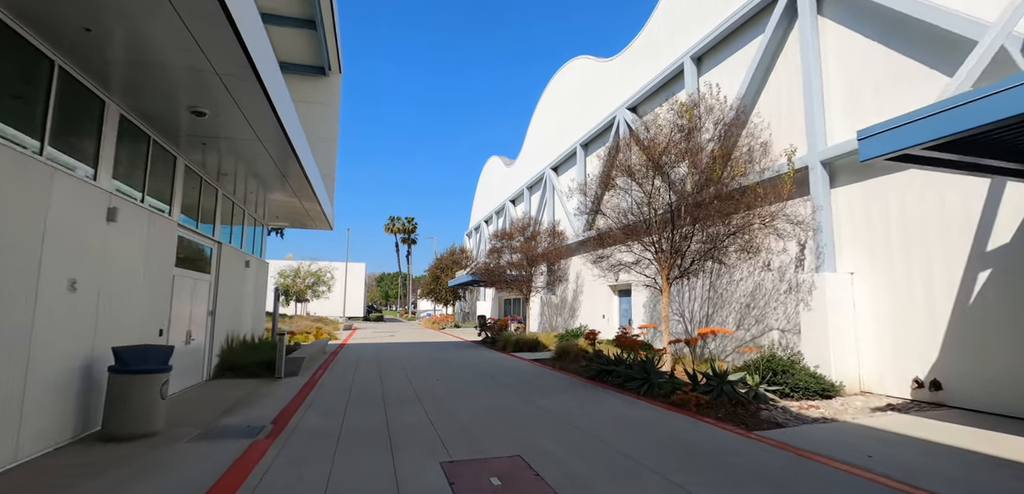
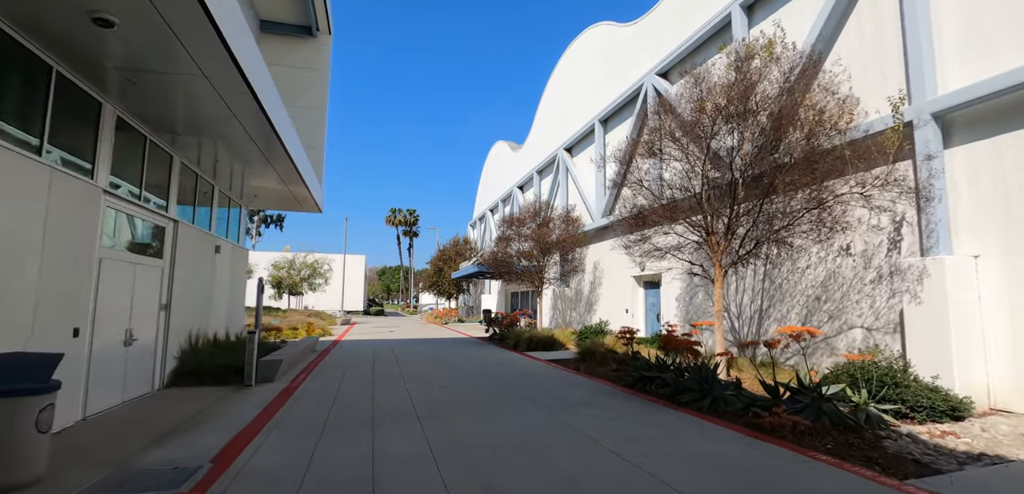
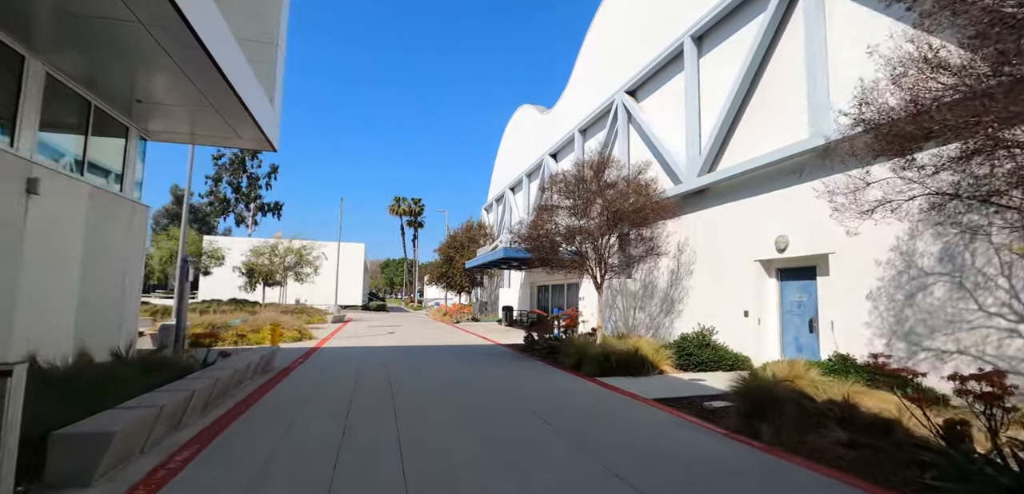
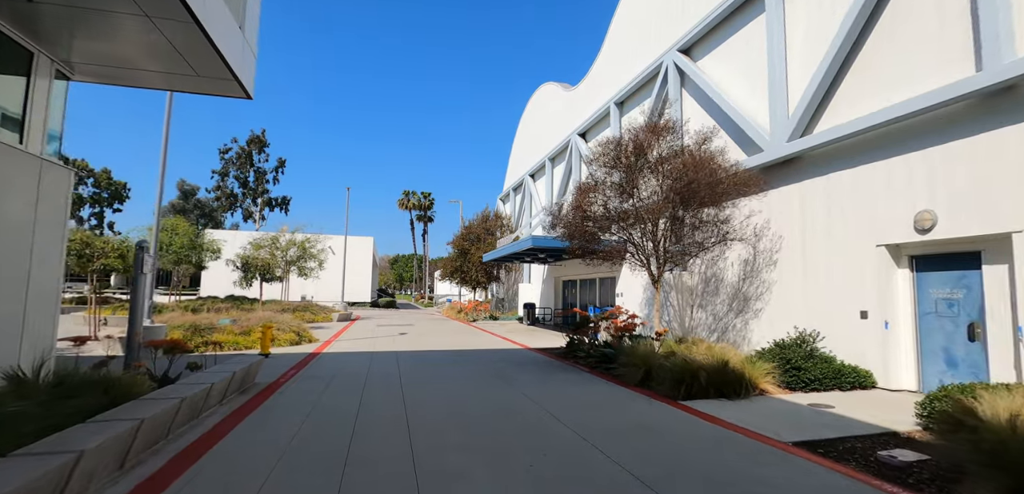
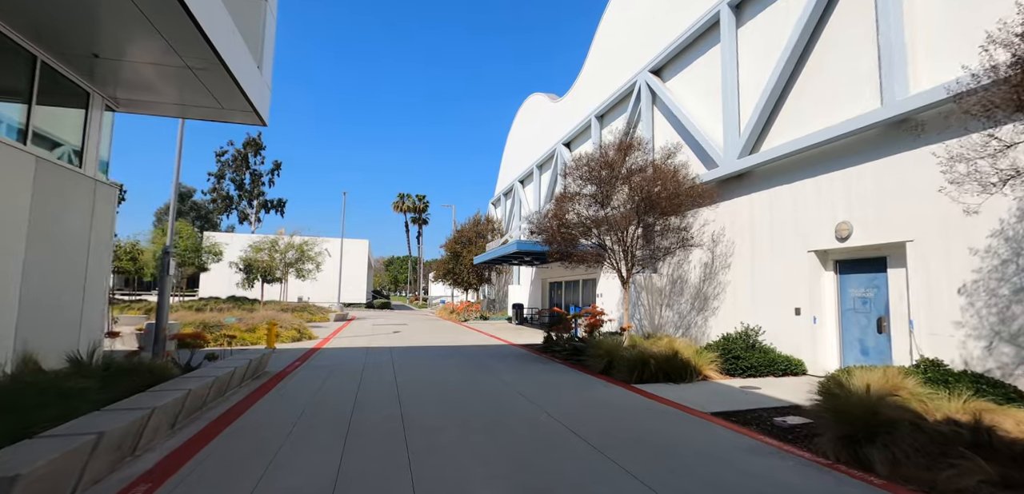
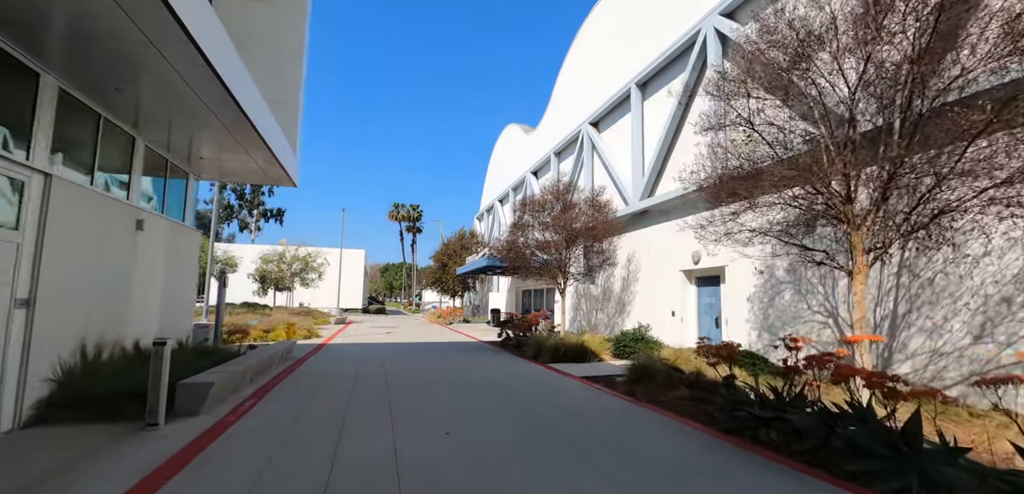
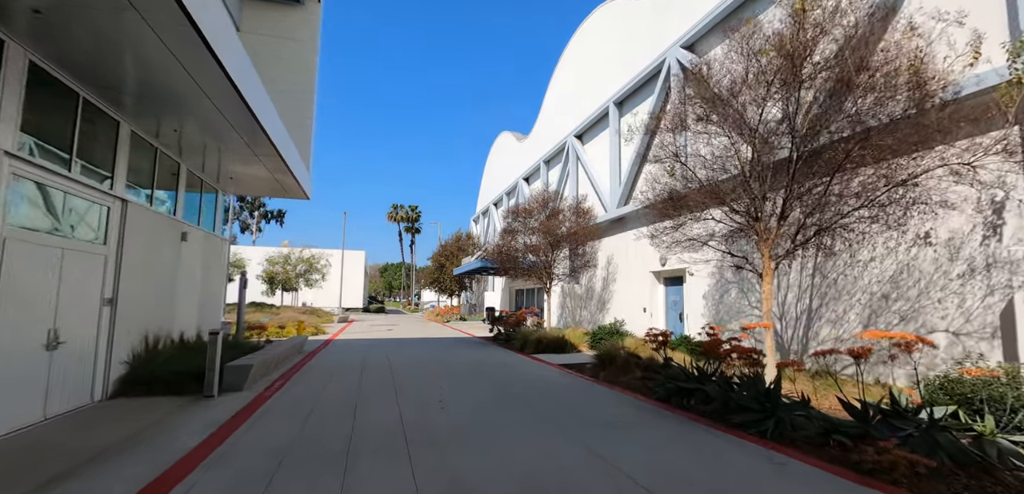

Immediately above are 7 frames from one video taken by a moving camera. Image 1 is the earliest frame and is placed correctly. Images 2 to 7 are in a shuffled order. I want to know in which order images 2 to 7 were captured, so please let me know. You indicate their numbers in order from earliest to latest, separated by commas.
2, 7, 6, 3, 5, 4
